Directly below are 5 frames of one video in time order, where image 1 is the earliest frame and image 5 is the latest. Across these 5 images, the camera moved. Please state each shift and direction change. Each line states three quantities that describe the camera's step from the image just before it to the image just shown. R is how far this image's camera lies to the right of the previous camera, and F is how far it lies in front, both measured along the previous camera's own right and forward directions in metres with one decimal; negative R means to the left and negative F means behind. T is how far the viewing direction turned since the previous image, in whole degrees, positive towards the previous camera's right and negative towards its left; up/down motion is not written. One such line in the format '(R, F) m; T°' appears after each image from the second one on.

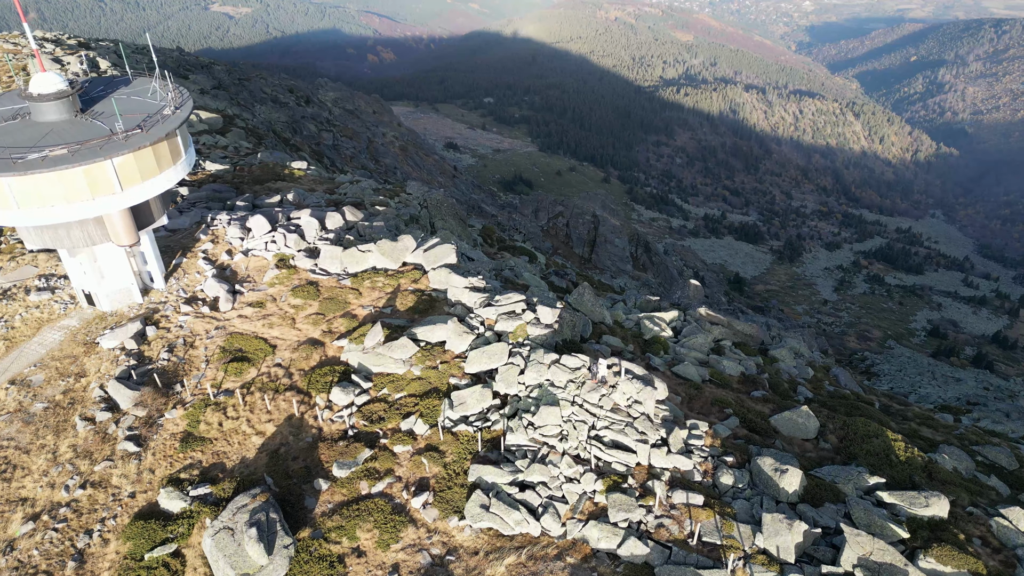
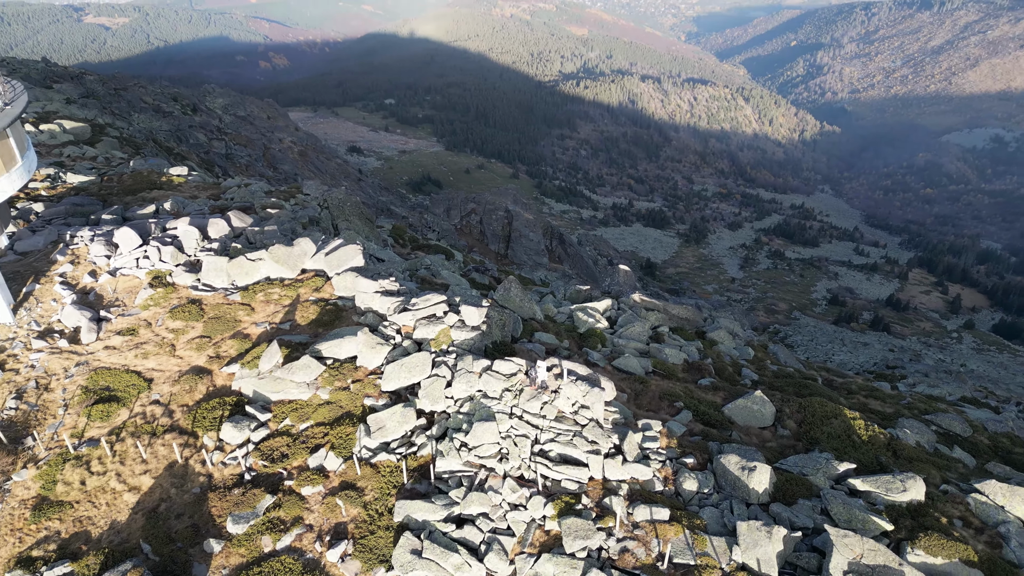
(0.0, +3.3) m; +7°
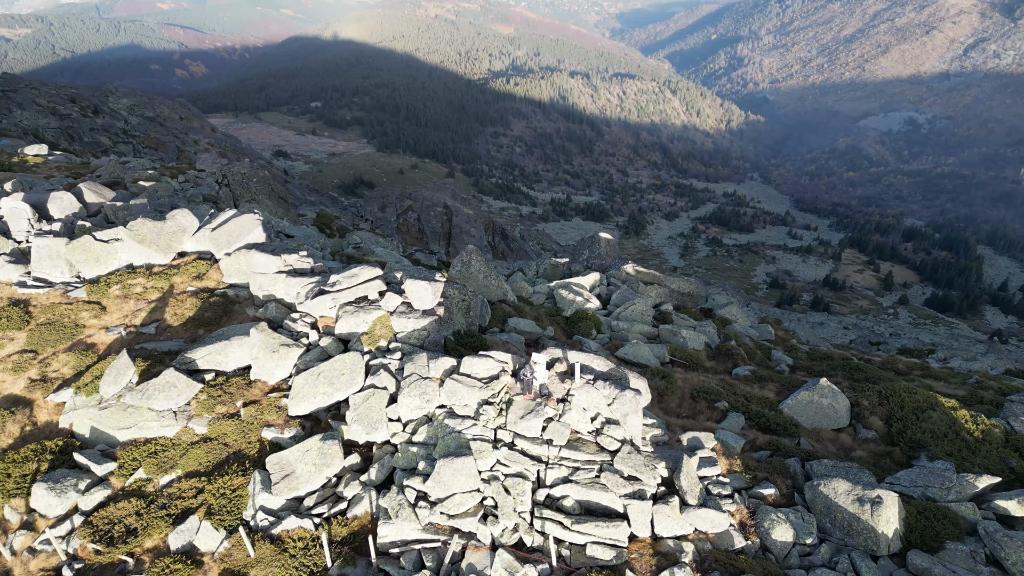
(-0.6, +7.4) m; +5°
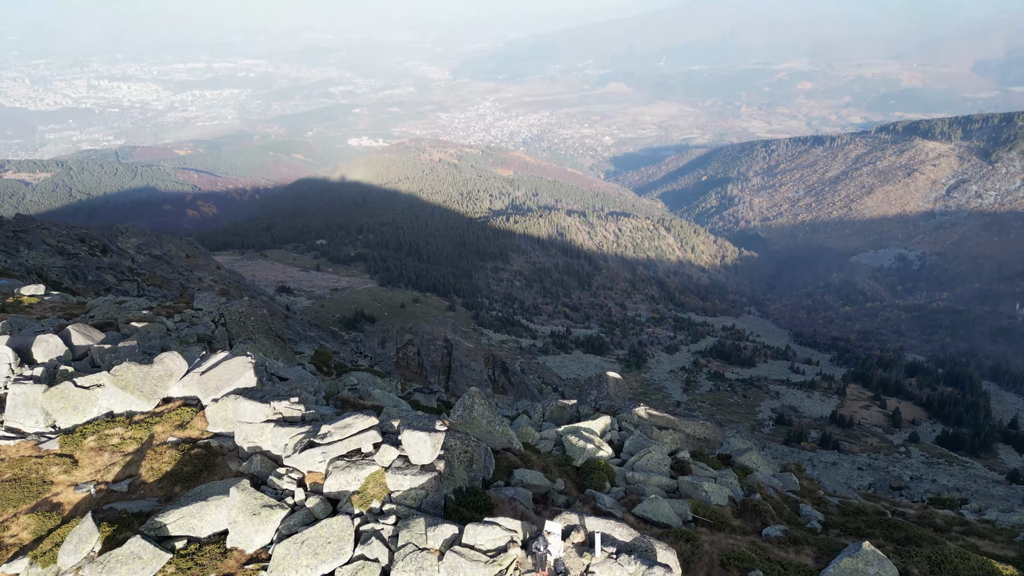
(-0.2, +1.0) m; 0°
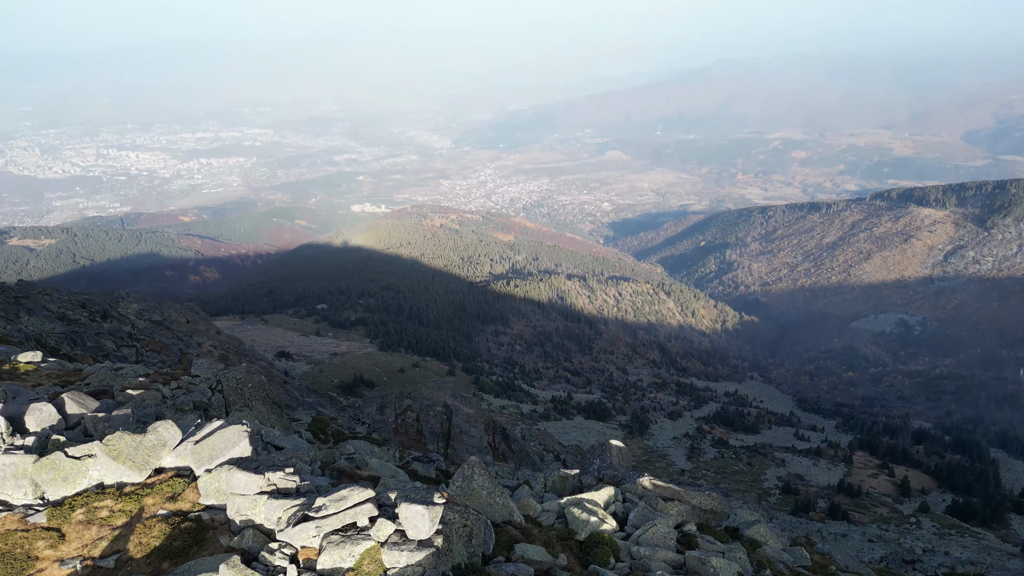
(0.0, +0.1) m; 0°
